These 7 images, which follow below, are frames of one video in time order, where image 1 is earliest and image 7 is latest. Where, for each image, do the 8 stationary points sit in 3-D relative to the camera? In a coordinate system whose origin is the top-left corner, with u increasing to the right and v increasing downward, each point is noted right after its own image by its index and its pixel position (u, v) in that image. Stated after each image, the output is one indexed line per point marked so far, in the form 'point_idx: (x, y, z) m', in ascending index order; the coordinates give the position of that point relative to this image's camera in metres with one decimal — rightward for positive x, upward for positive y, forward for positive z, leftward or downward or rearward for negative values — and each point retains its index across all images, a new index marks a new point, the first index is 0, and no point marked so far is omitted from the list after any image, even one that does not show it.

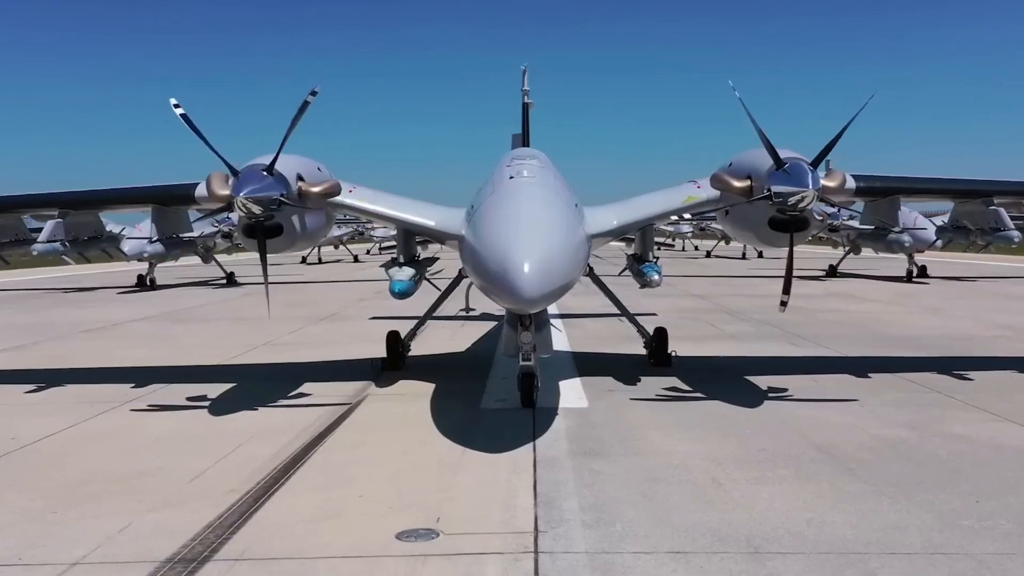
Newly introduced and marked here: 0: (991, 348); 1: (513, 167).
0: (+4.7, -0.6, +10.7) m
1: (0.0, +0.7, +6.7) m
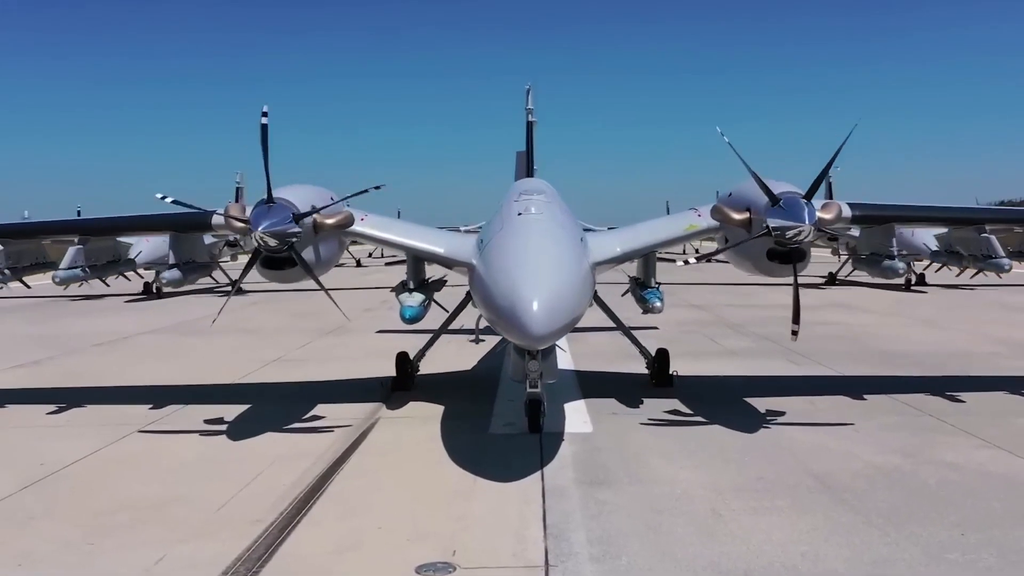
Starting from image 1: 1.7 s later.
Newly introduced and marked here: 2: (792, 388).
0: (+4.7, -0.8, +11.0) m
1: (+0.1, +0.5, +7.0) m
2: (+2.4, -0.9, +9.3) m
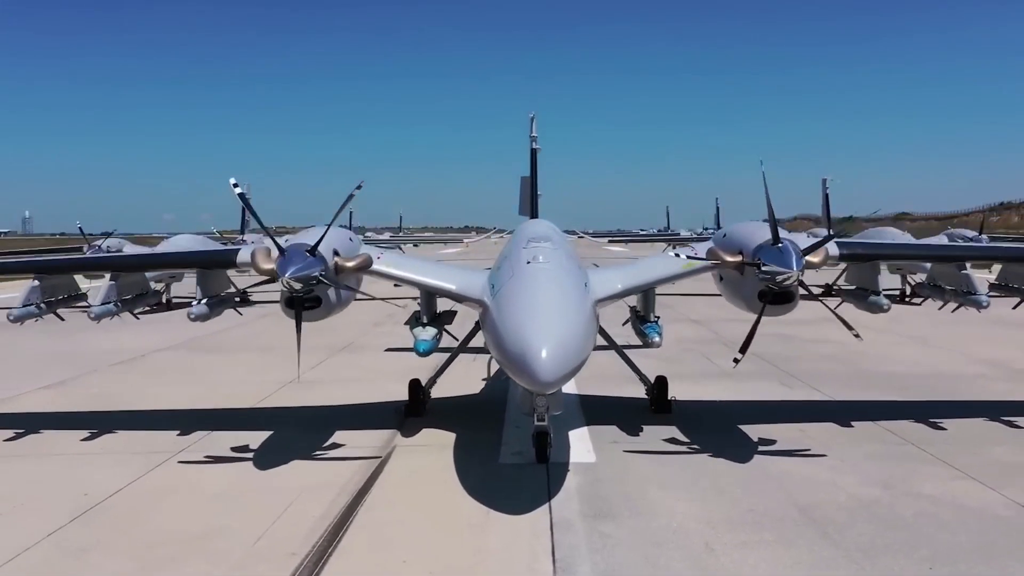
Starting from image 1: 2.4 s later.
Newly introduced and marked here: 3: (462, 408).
0: (+4.8, -1.1, +11.5) m
1: (+0.1, +0.2, +7.5) m
2: (+2.4, -1.1, +9.8) m
3: (-0.5, -1.1, +10.0) m
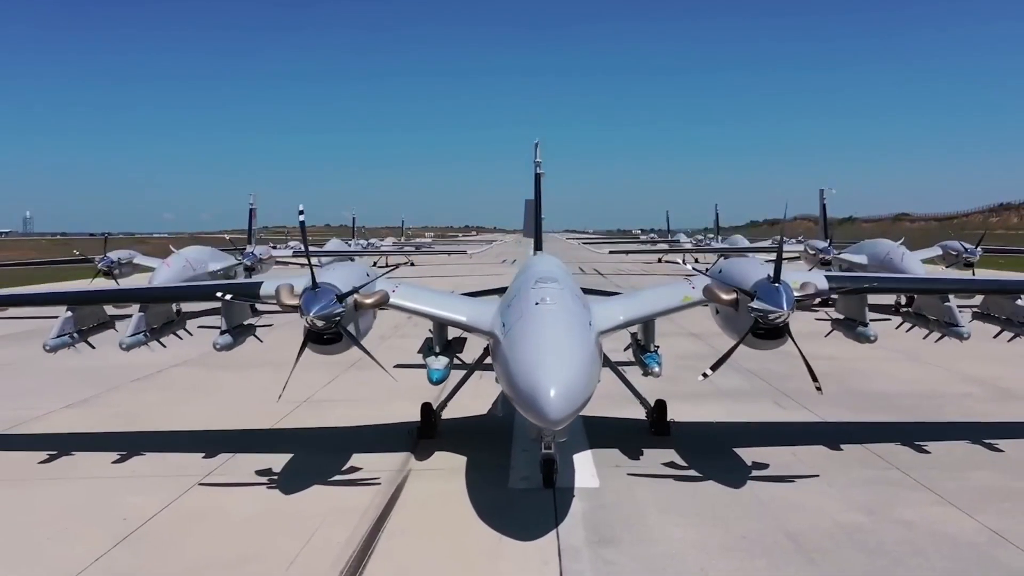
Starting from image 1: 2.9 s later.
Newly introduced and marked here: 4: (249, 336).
0: (+4.9, -1.3, +12.0) m
1: (+0.2, 0.0, +8.0) m
2: (+2.5, -1.4, +10.4) m
3: (-0.4, -1.4, +10.6) m
4: (-2.4, -0.4, +10.2) m
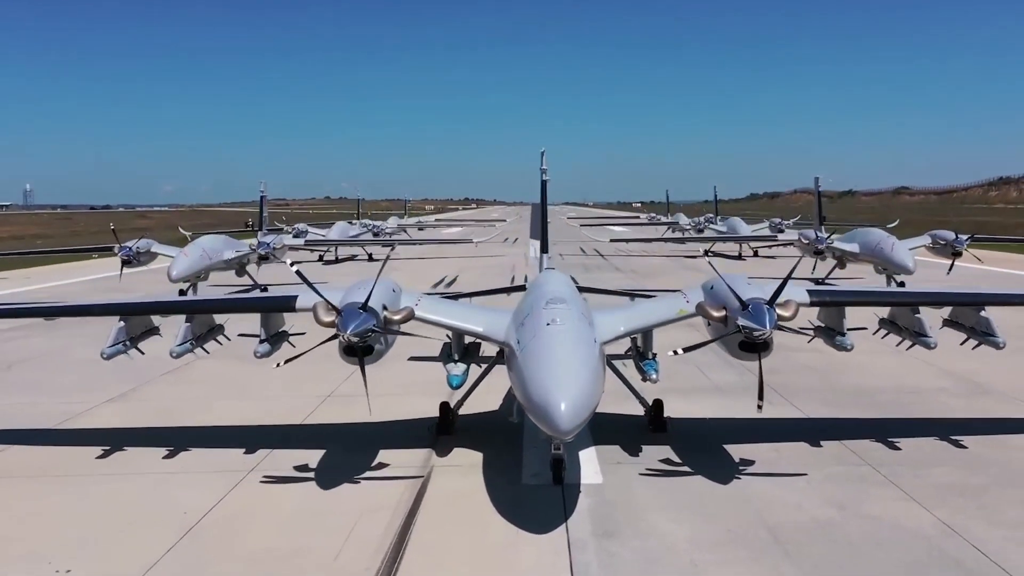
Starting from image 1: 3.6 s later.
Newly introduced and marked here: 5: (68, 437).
0: (+5.0, -1.4, +13.1) m
1: (+0.3, -0.2, +9.0) m
2: (+2.6, -1.5, +11.4) m
3: (-0.3, -1.5, +11.6) m
4: (-2.3, -0.6, +11.2) m
5: (-4.8, -1.6, +11.8) m
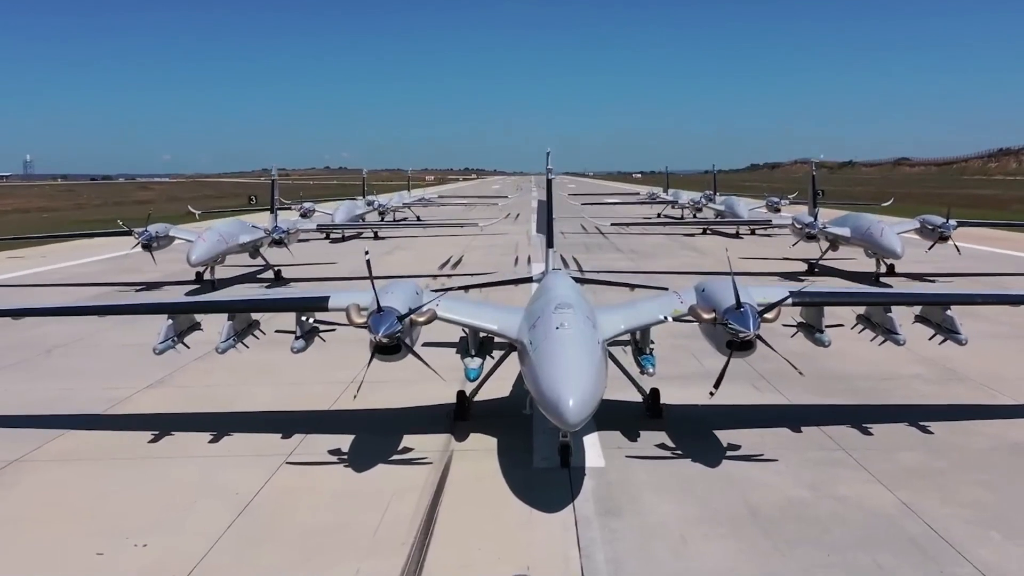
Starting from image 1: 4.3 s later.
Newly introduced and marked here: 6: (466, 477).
0: (+5.1, -1.3, +14.2) m
1: (+0.4, -0.3, +10.2) m
2: (+2.7, -1.5, +12.6) m
3: (-0.2, -1.5, +12.8) m
4: (-2.2, -0.6, +12.3) m
5: (-4.7, -1.6, +13.0) m
6: (-0.4, -1.8, +10.3) m
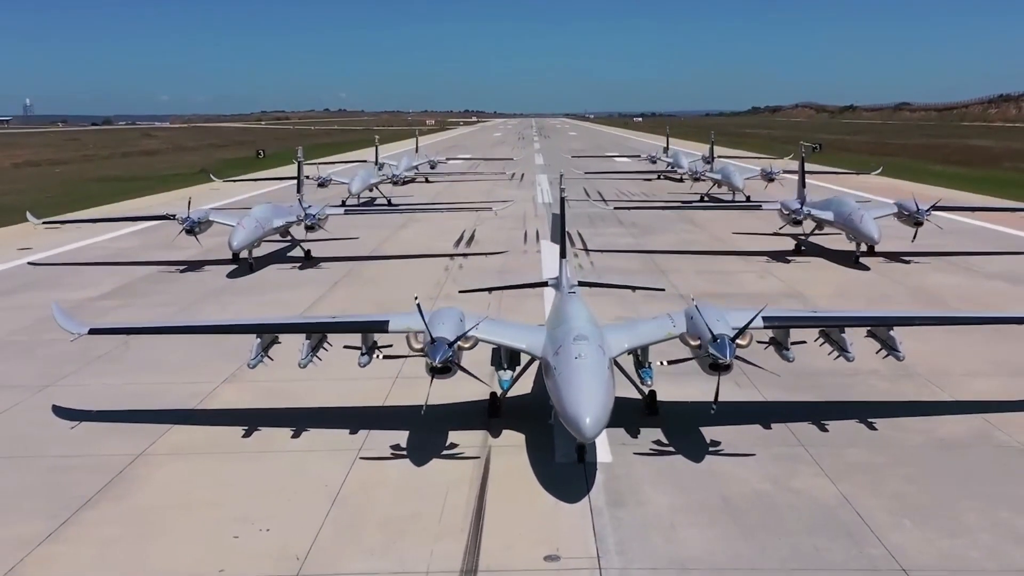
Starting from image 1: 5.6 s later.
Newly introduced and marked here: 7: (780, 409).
0: (+5.4, -1.5, +17.0) m
1: (+0.7, -0.7, +12.9) m
2: (+3.1, -1.8, +15.3) m
3: (+0.2, -1.7, +15.6) m
4: (-1.9, -0.9, +15.1) m
5: (-4.4, -1.9, +15.8) m
6: (-0.1, -2.2, +13.1) m
7: (+3.9, -1.7, +15.7) m
